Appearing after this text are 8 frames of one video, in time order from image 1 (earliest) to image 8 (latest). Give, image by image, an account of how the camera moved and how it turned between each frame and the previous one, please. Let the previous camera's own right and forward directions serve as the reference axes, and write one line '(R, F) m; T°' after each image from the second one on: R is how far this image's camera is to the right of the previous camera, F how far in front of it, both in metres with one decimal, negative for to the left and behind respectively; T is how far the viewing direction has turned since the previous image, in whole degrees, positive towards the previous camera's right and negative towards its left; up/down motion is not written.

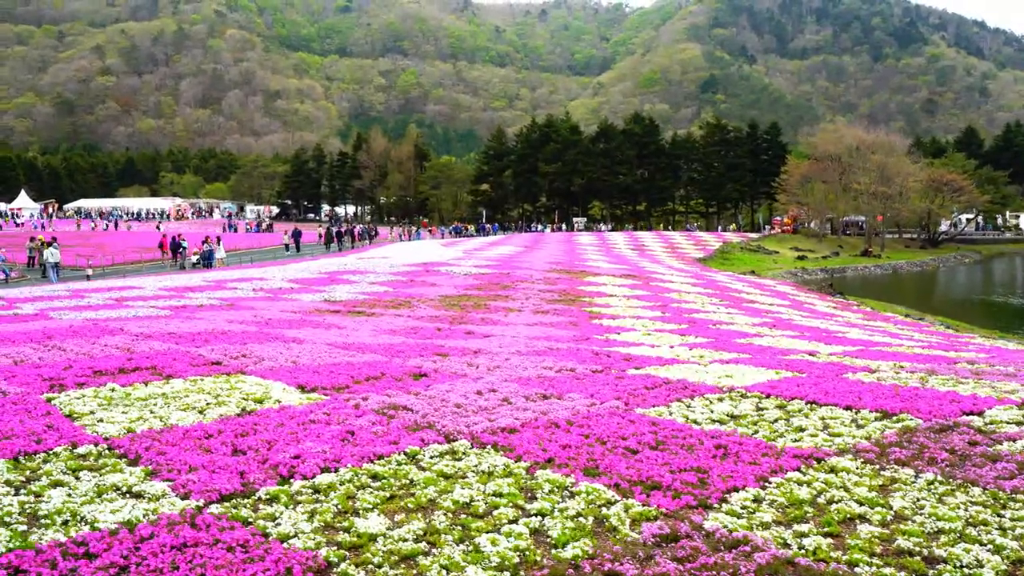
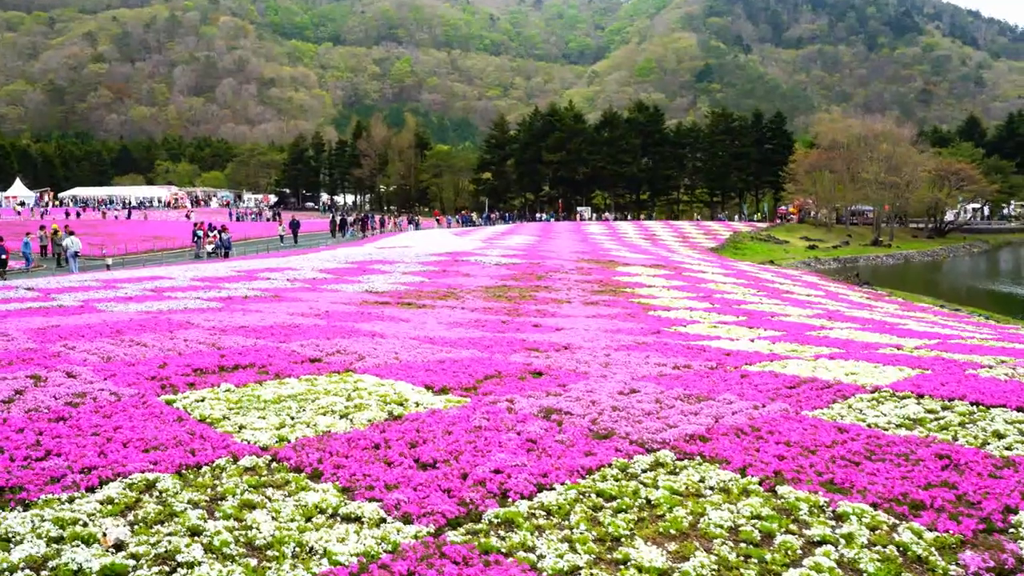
(-1.2, +0.5) m; 0°
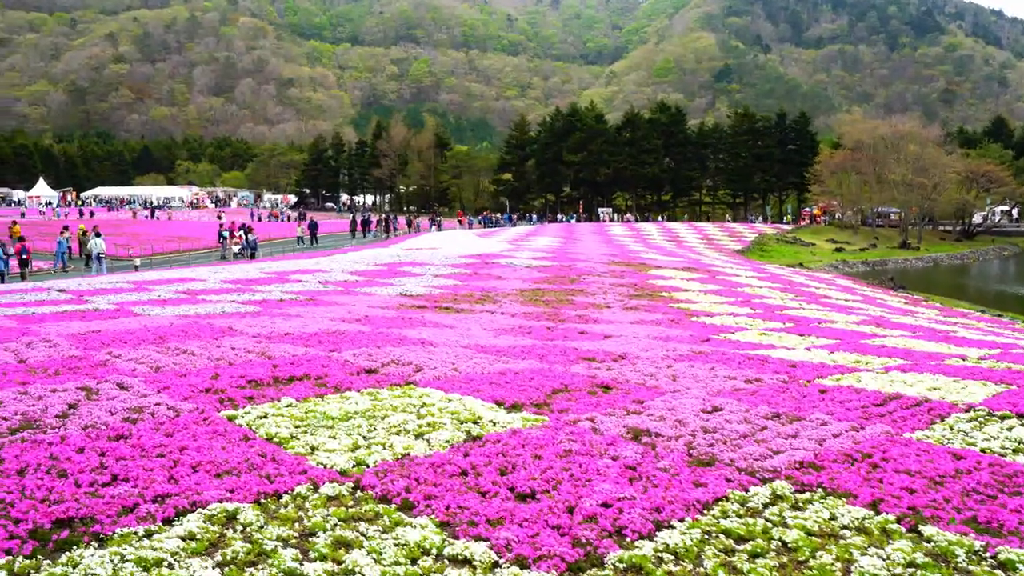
(-0.4, +0.4) m; -1°
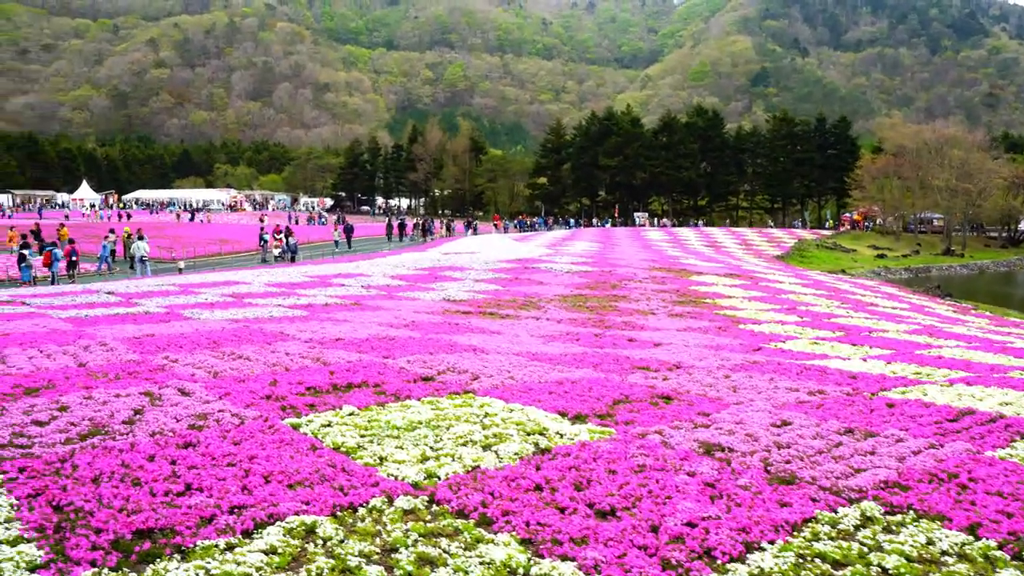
(-0.2, +0.1) m; -2°
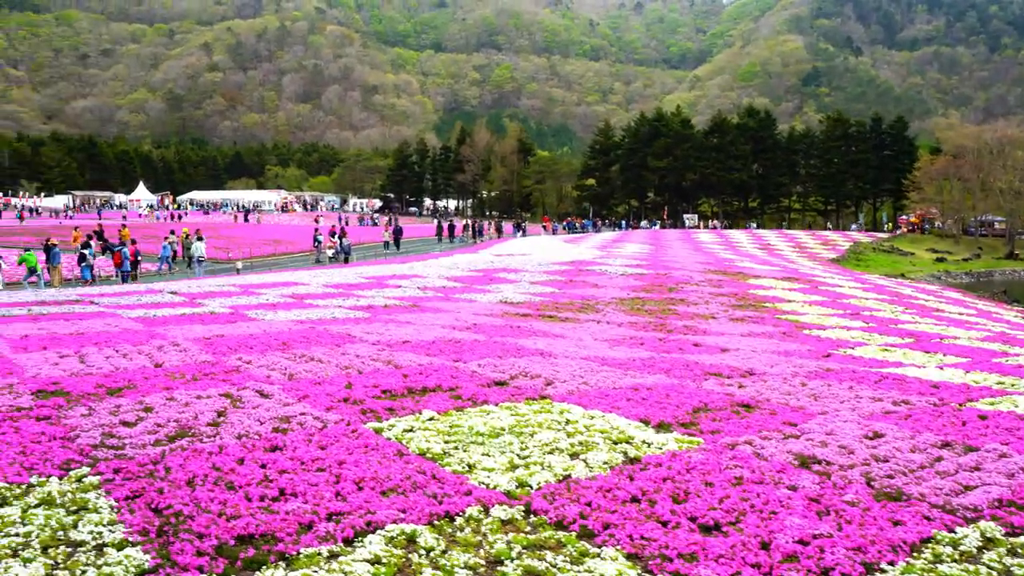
(-0.3, +0.1) m; -3°
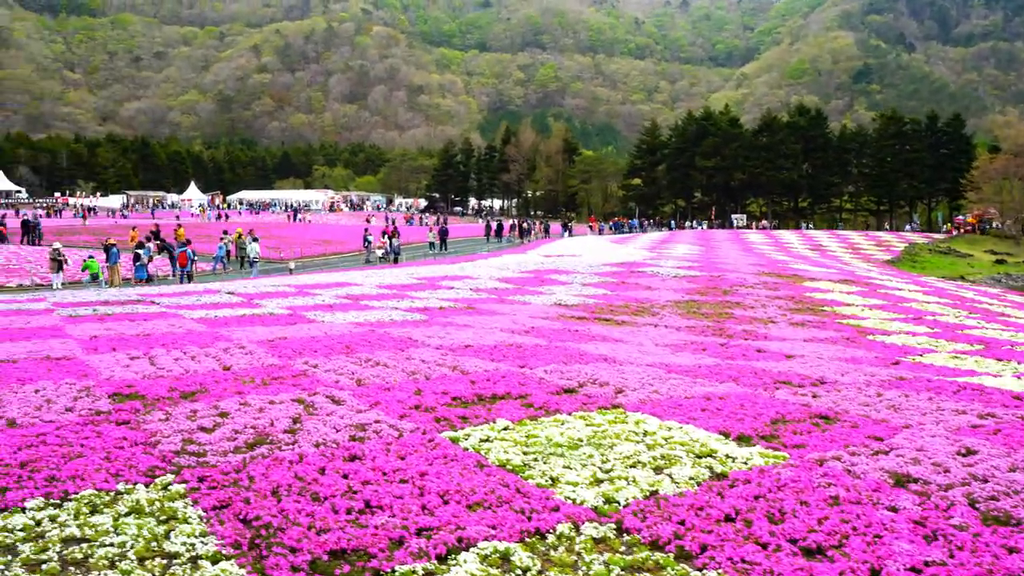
(-0.2, +0.1) m; -3°
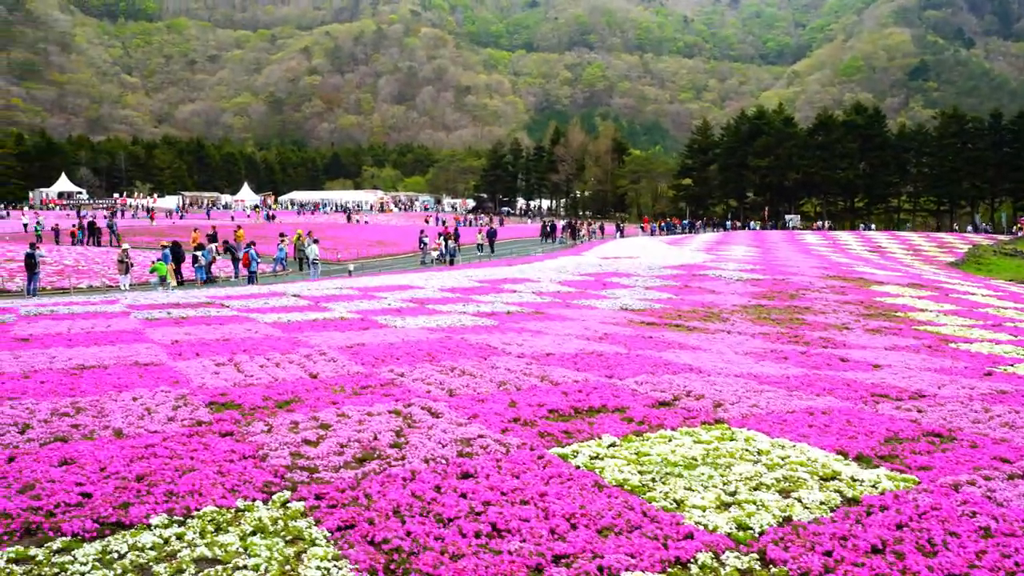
(-0.4, +0.1) m; -3°
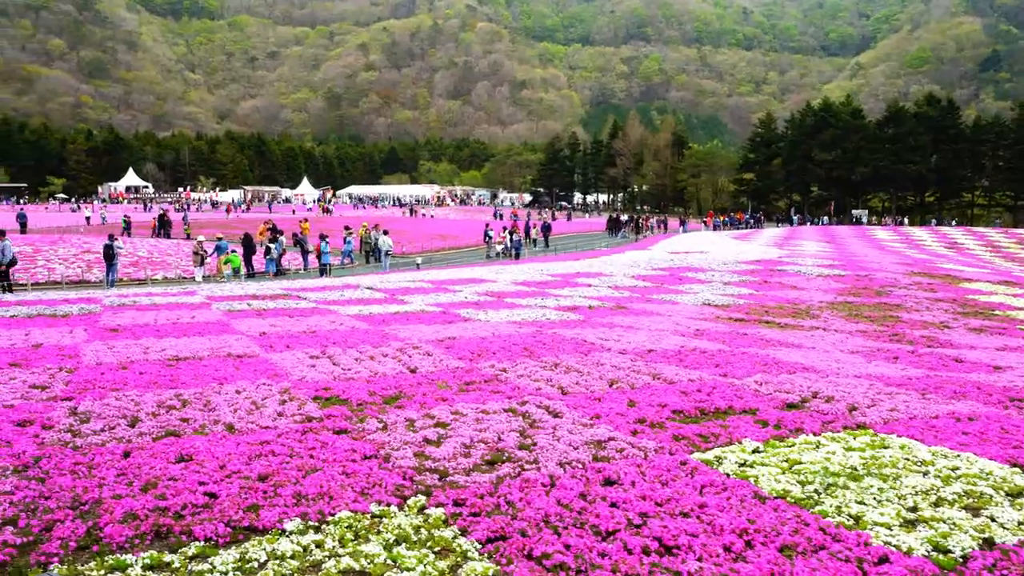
(-0.5, +0.4) m; -4°
